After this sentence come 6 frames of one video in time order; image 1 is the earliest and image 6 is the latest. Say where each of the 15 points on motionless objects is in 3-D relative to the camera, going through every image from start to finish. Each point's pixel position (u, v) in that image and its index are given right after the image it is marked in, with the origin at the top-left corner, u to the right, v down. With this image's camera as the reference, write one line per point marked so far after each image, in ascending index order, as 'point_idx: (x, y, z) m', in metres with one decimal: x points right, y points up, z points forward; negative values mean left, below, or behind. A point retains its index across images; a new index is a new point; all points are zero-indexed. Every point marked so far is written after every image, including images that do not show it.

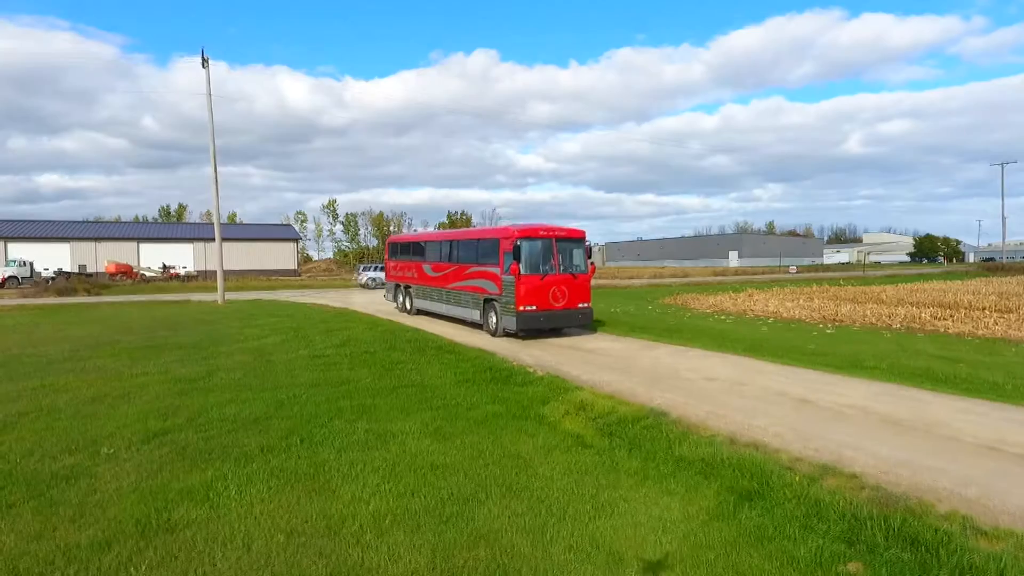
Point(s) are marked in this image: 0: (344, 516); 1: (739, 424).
0: (-1.4, -1.9, +5.5) m
1: (+2.7, -1.6, +7.7) m
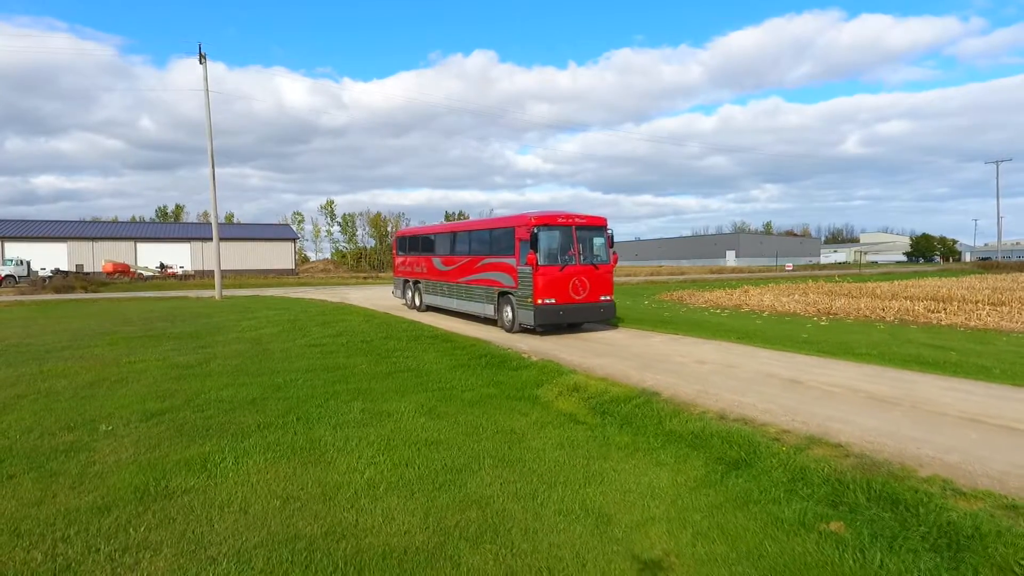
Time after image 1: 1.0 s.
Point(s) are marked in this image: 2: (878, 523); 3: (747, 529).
0: (-1.5, -1.7, +5.6) m
1: (+2.7, -1.4, +7.9) m
2: (+2.6, -1.7, +4.6) m
3: (+1.7, -1.8, +4.7) m
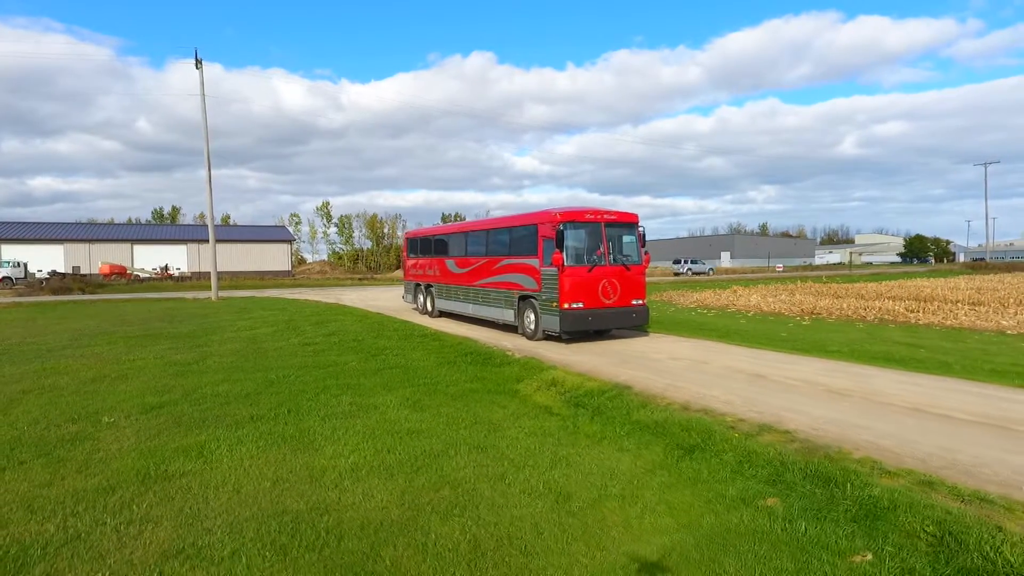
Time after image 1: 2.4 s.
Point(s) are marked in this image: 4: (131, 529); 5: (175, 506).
0: (-1.8, -1.7, +6.1) m
1: (+2.4, -1.4, +8.4) m
2: (+2.3, -1.7, +5.1) m
3: (+1.5, -1.7, +5.2) m
4: (-2.8, -1.8, +4.8) m
5: (-2.7, -1.7, +5.2) m
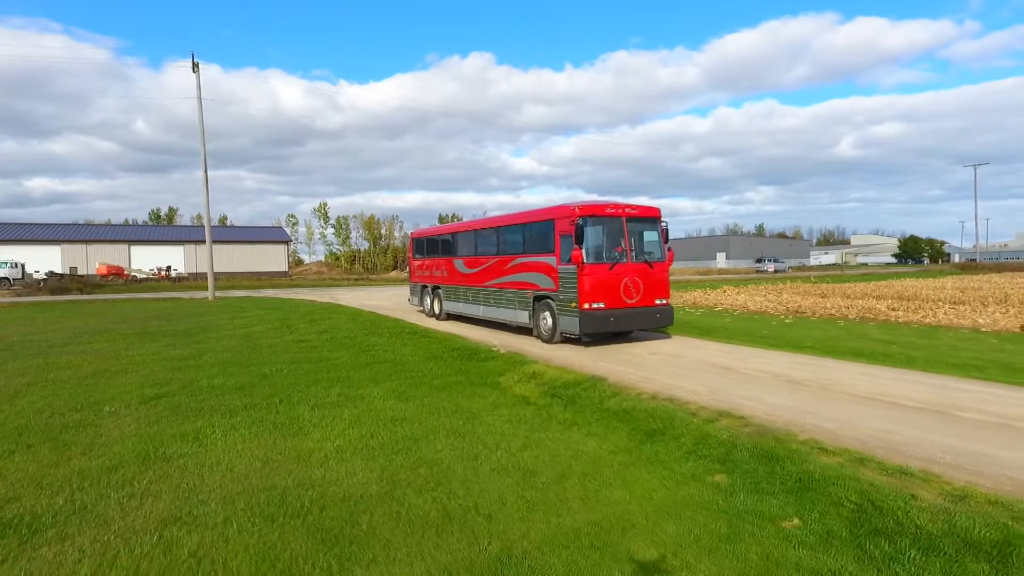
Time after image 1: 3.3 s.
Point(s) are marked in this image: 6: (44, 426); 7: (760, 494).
0: (-2.0, -1.6, +6.6) m
1: (+2.1, -1.3, +8.9) m
2: (+2.1, -1.6, +5.6) m
3: (+1.2, -1.7, +5.7) m
4: (-3.1, -1.7, +5.2) m
5: (-3.0, -1.7, +5.6) m
6: (-5.4, -1.6, +7.5) m
7: (+2.0, -1.7, +5.2) m
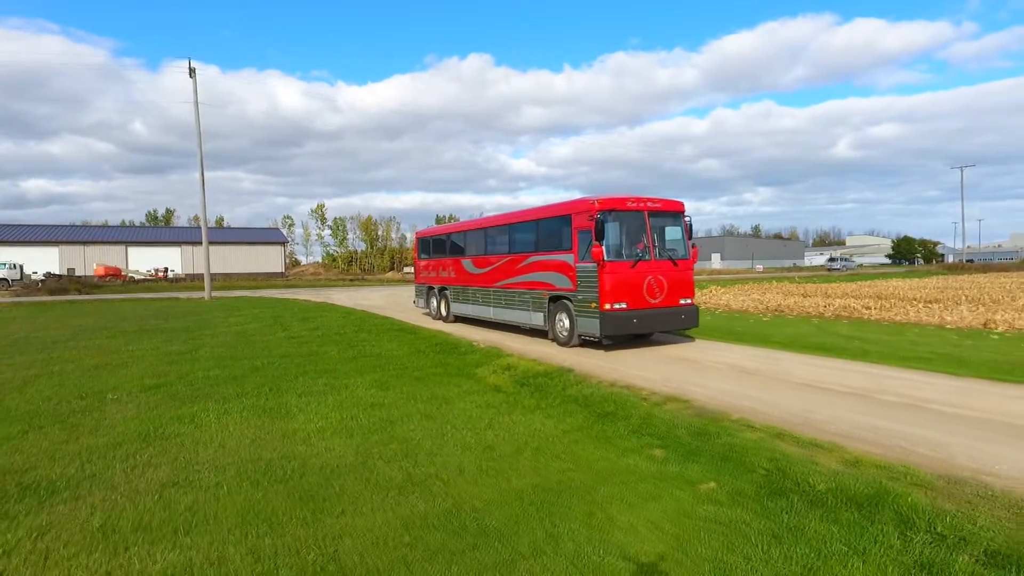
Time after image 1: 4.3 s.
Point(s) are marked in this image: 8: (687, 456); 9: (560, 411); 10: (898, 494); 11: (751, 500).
0: (-2.4, -1.6, +7.3) m
1: (+1.7, -1.3, +9.6) m
2: (+1.7, -1.6, +6.3) m
3: (+0.8, -1.6, +6.4) m
4: (-3.5, -1.7, +5.9) m
5: (-3.4, -1.7, +6.4) m
6: (-5.8, -1.6, +8.2) m
7: (+1.6, -1.6, +6.0) m
8: (+1.7, -1.6, +6.1) m
9: (+0.6, -1.5, +8.0) m
10: (+2.8, -1.5, +4.8) m
11: (+1.9, -1.7, +5.1) m
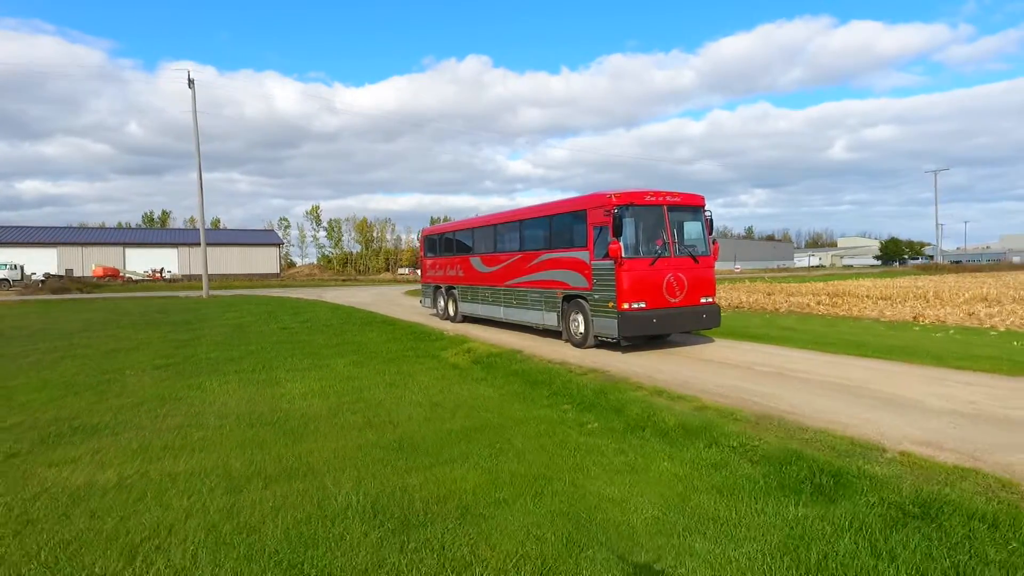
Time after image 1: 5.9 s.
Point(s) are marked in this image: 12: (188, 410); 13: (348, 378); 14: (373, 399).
0: (-3.2, -1.5, +9.0) m
1: (+0.9, -1.2, +11.3) m
2: (+0.9, -1.4, +8.1) m
3: (0.0, -1.5, +8.2) m
4: (-4.2, -1.6, +7.7) m
5: (-4.1, -1.5, +8.1) m
6: (-6.6, -1.4, +9.9) m
7: (+0.9, -1.5, +7.7) m
8: (+0.9, -1.5, +7.9) m
9: (-0.2, -1.4, +9.7) m
10: (+2.1, -1.4, +6.5) m
11: (+1.1, -1.5, +6.8) m
12: (-4.0, -1.5, +8.0) m
13: (-2.6, -1.4, +10.1) m
14: (-1.9, -1.5, +8.7) m
